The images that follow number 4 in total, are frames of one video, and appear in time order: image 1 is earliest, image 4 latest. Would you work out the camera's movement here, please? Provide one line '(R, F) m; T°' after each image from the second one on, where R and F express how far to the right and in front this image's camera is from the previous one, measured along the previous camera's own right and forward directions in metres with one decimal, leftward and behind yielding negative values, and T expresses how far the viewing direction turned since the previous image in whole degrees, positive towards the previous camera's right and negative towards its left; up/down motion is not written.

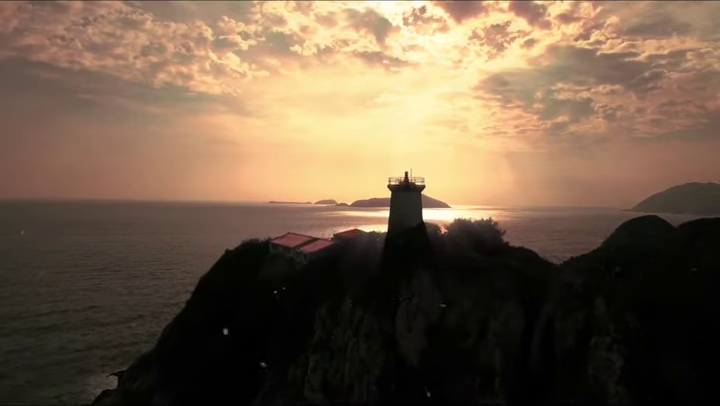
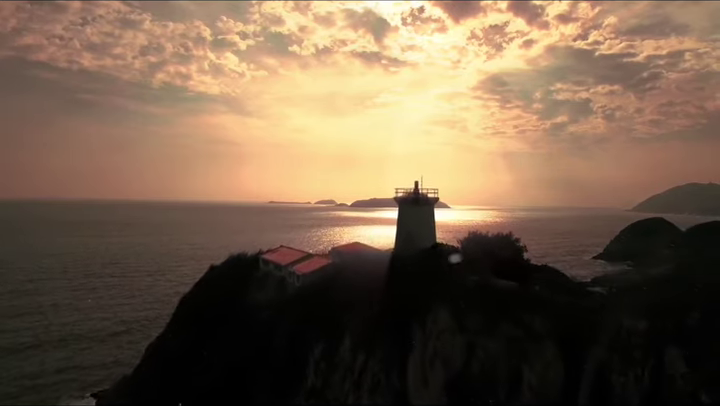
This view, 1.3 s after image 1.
(-0.9, +0.9) m; 0°
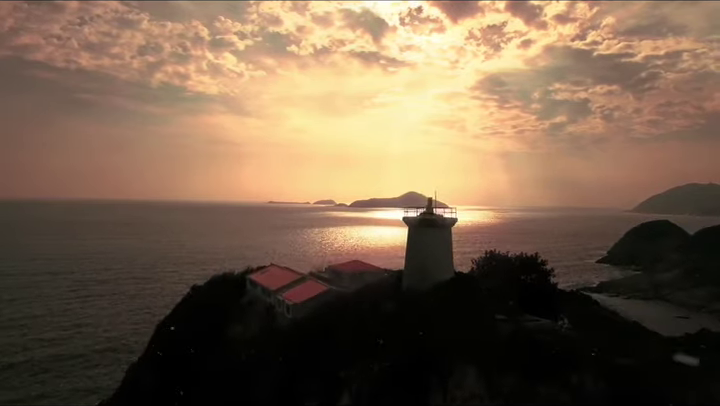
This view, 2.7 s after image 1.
(-1.1, +0.9) m; 0°
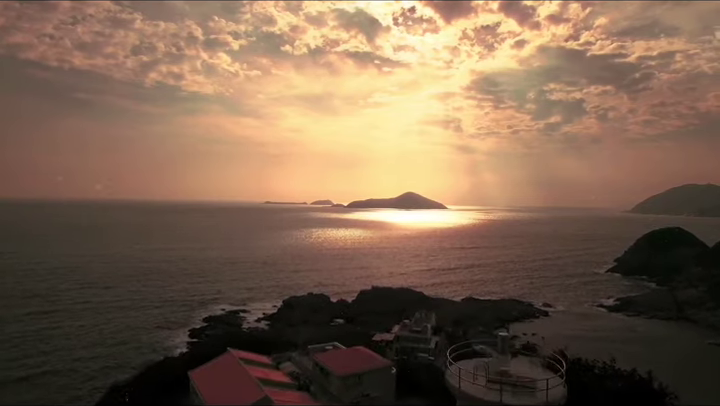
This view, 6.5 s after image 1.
(-0.5, +4.9) m; +1°
